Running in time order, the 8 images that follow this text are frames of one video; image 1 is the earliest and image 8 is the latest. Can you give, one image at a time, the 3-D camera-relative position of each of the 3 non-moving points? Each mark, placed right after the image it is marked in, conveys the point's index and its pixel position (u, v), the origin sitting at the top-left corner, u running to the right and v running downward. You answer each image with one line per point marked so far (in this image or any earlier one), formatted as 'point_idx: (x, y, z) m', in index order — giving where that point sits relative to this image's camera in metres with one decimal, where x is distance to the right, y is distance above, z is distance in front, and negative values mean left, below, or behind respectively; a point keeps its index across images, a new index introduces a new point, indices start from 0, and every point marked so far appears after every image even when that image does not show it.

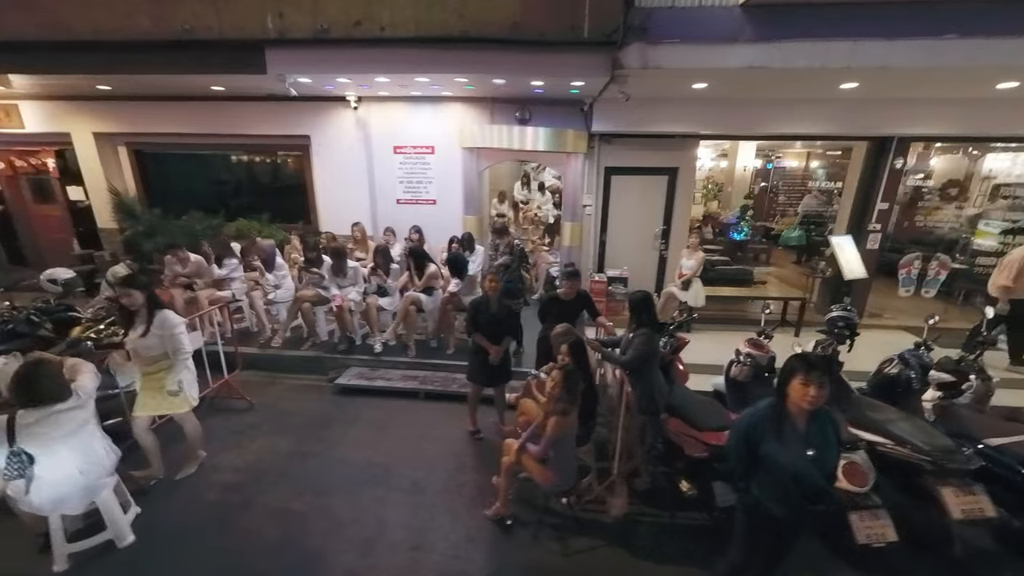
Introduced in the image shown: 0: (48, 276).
0: (-5.8, +0.1, +4.9) m
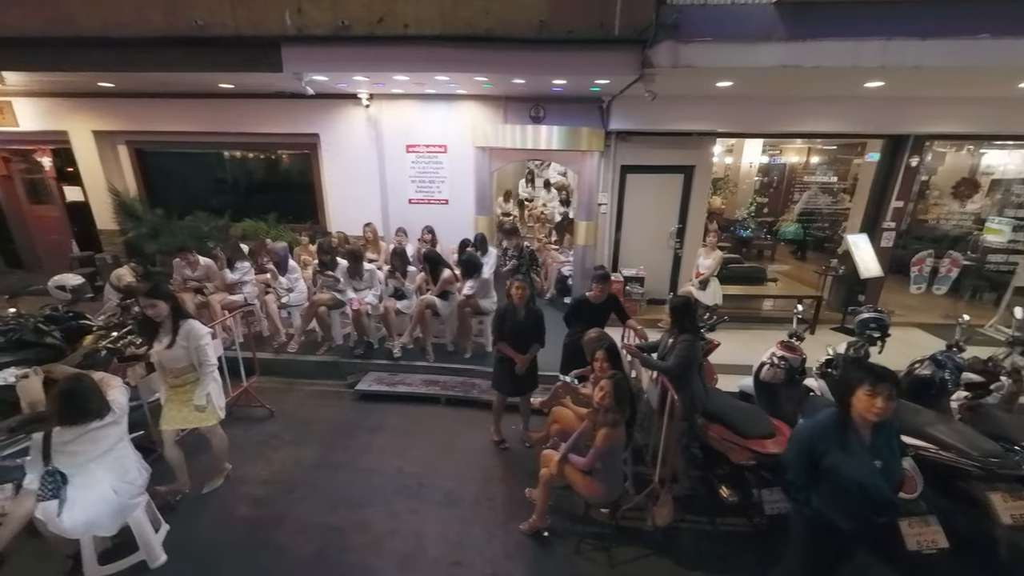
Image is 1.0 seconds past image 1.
0: (-5.5, +0.1, +4.8) m
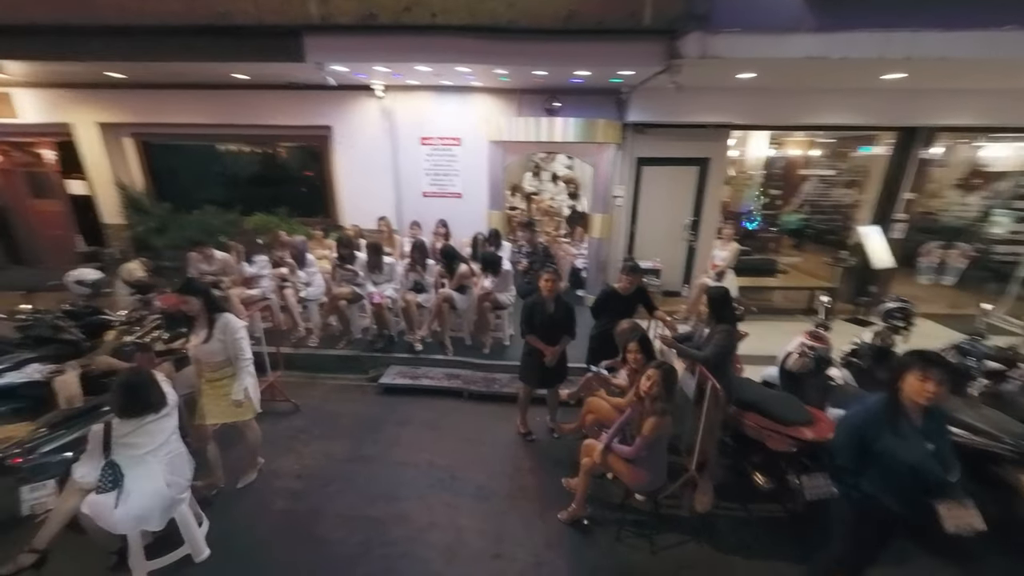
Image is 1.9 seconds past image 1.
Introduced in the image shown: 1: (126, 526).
0: (-5.2, +0.1, +4.7) m
1: (-2.6, -1.6, +2.7) m
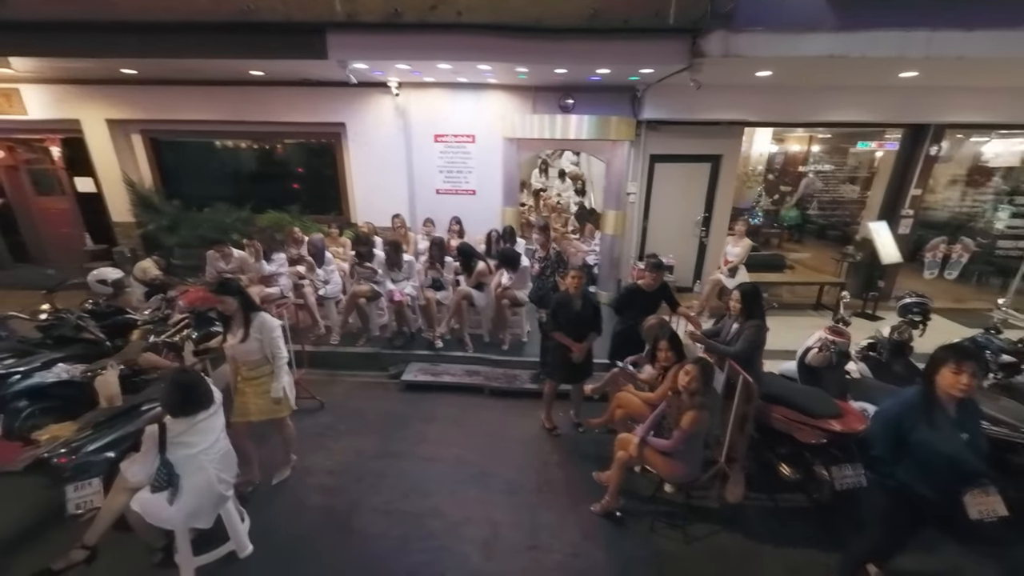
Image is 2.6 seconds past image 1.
0: (-4.9, +0.1, +4.7) m
1: (-2.2, -1.6, +2.7) m
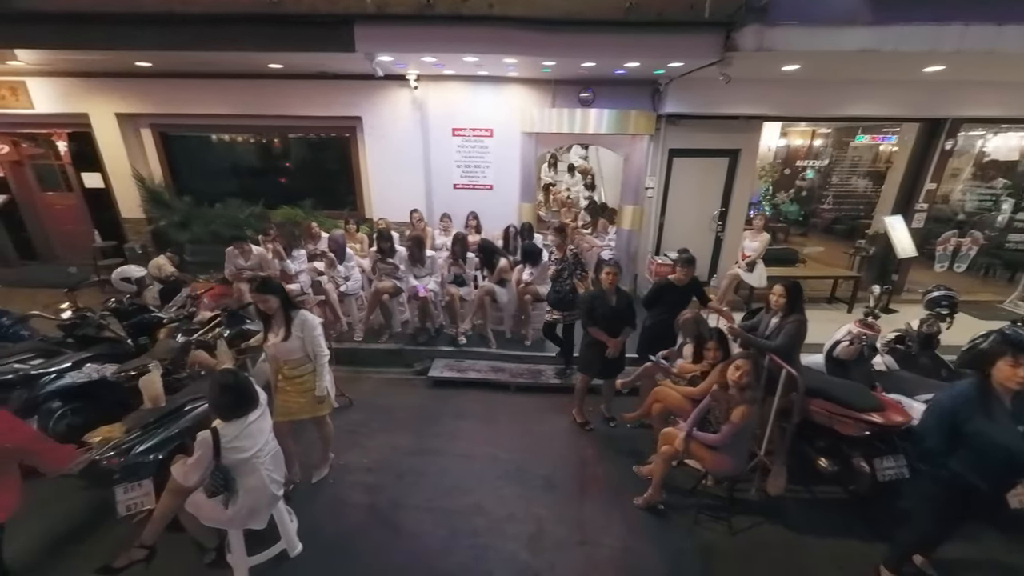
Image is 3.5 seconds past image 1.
0: (-4.6, +0.1, +4.6) m
1: (-1.9, -1.6, +2.7) m
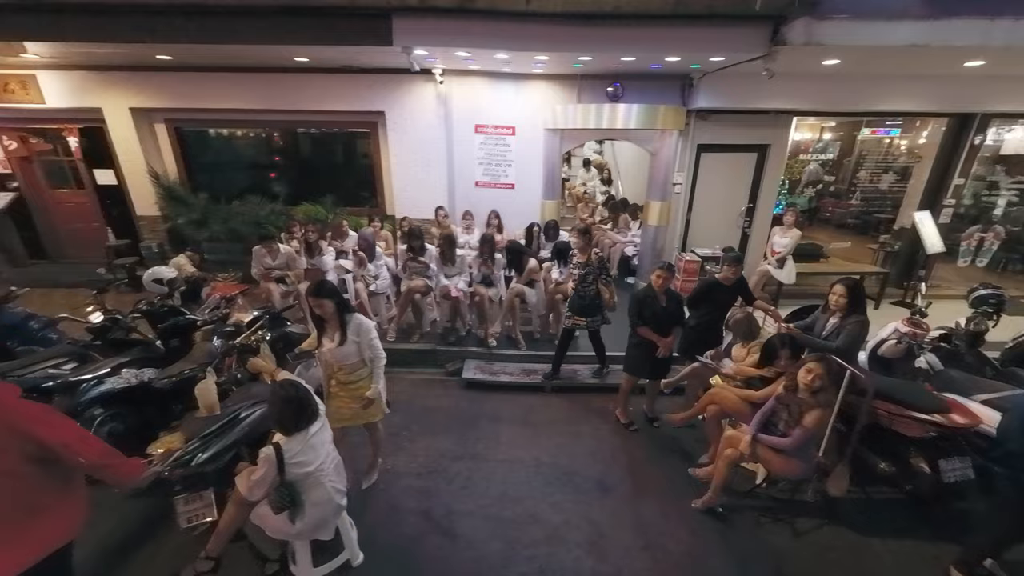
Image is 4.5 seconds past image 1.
0: (-4.1, +0.1, +4.5) m
1: (-1.4, -1.6, +2.6) m
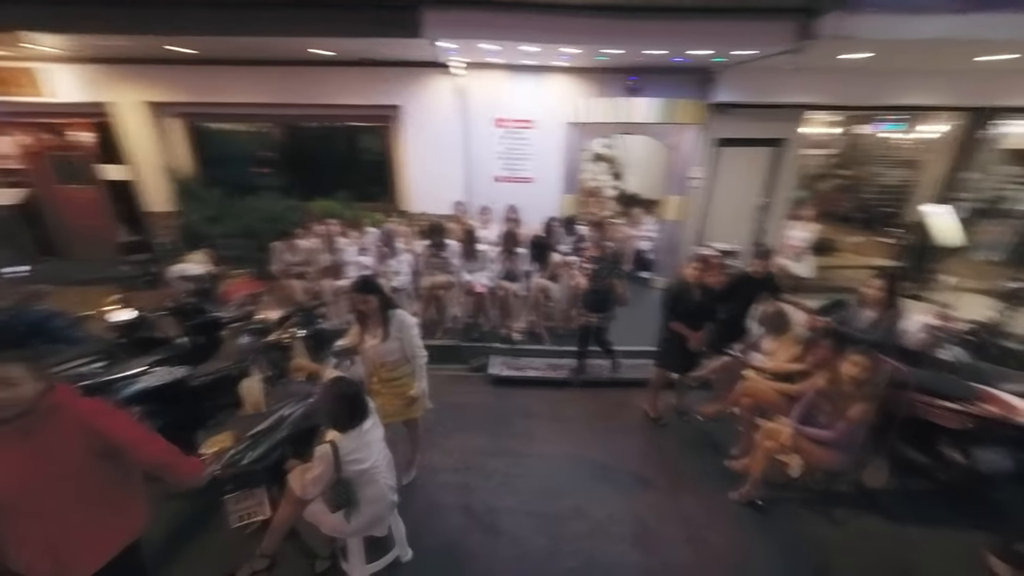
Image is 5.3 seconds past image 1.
0: (-3.8, +0.2, +4.4) m
1: (-1.0, -1.6, +2.6) m
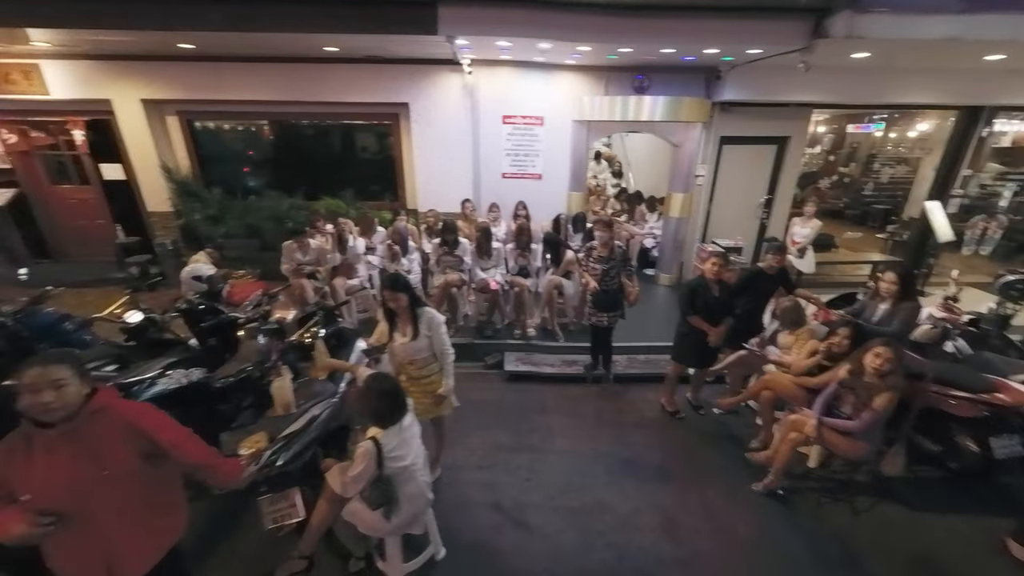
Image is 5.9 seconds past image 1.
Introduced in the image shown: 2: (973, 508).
0: (-3.6, +0.2, +4.3) m
1: (-0.7, -1.6, +2.6) m
2: (+4.0, -1.9, +3.4) m
